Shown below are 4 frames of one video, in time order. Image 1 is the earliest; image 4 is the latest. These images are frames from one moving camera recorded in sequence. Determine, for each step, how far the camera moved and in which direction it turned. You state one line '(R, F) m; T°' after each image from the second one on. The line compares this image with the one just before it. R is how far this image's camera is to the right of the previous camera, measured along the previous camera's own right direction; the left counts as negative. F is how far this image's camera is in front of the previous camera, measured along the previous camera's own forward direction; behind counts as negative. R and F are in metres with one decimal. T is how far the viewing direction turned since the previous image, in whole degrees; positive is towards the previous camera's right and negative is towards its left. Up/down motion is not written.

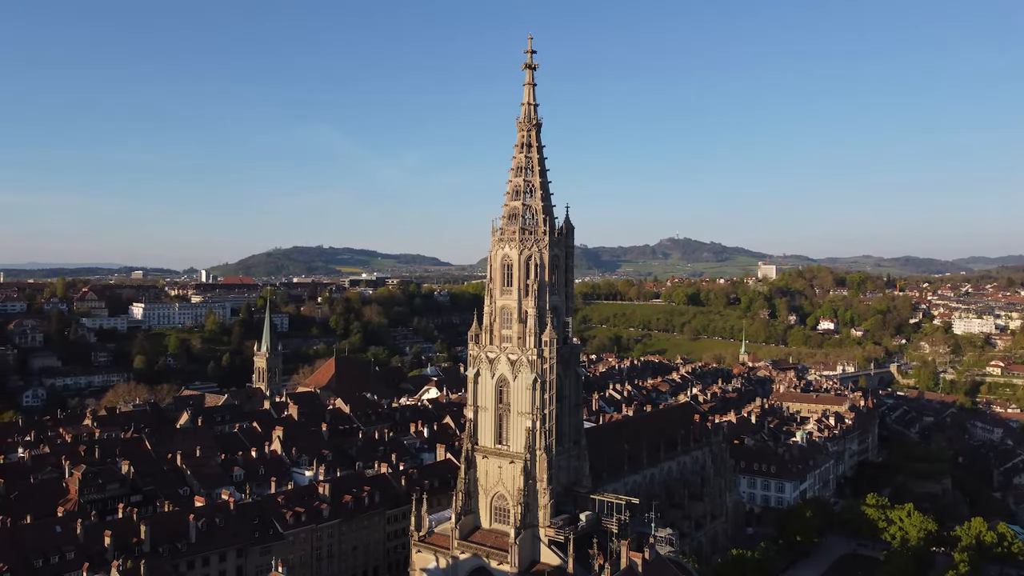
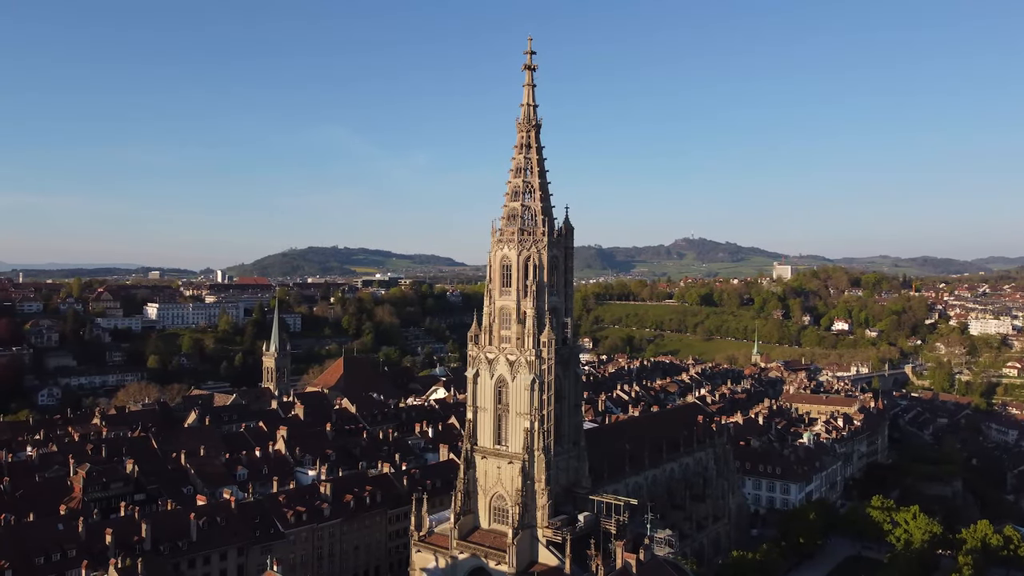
(+1.0, -0.1) m; -1°
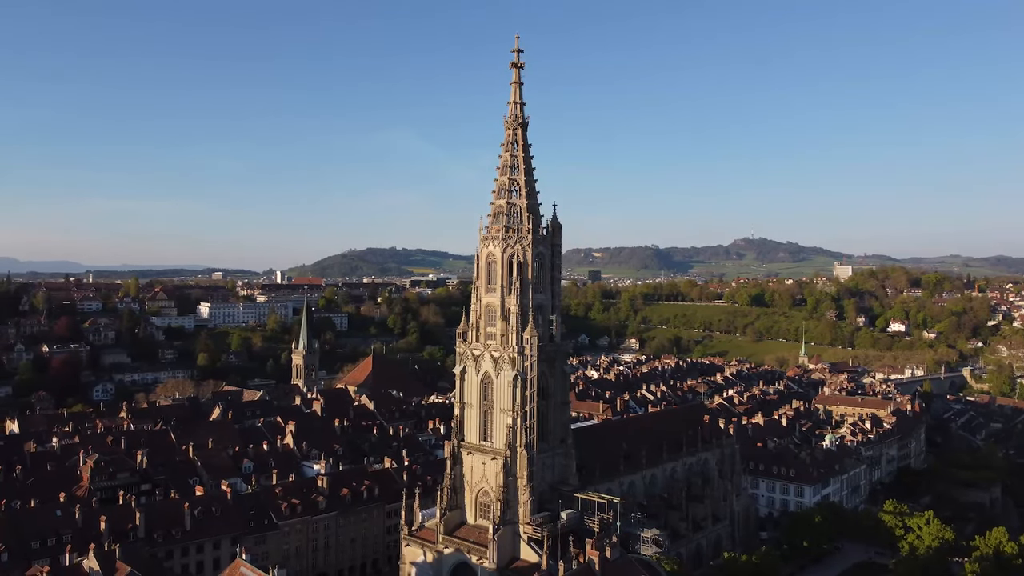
(+4.5, -0.1) m; -4°
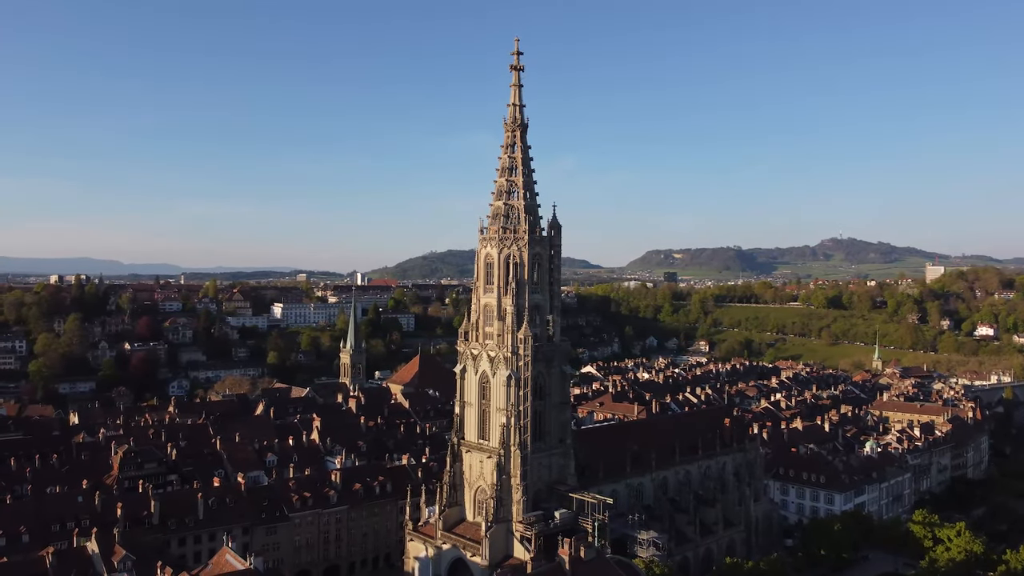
(+5.2, -0.2) m; -6°
